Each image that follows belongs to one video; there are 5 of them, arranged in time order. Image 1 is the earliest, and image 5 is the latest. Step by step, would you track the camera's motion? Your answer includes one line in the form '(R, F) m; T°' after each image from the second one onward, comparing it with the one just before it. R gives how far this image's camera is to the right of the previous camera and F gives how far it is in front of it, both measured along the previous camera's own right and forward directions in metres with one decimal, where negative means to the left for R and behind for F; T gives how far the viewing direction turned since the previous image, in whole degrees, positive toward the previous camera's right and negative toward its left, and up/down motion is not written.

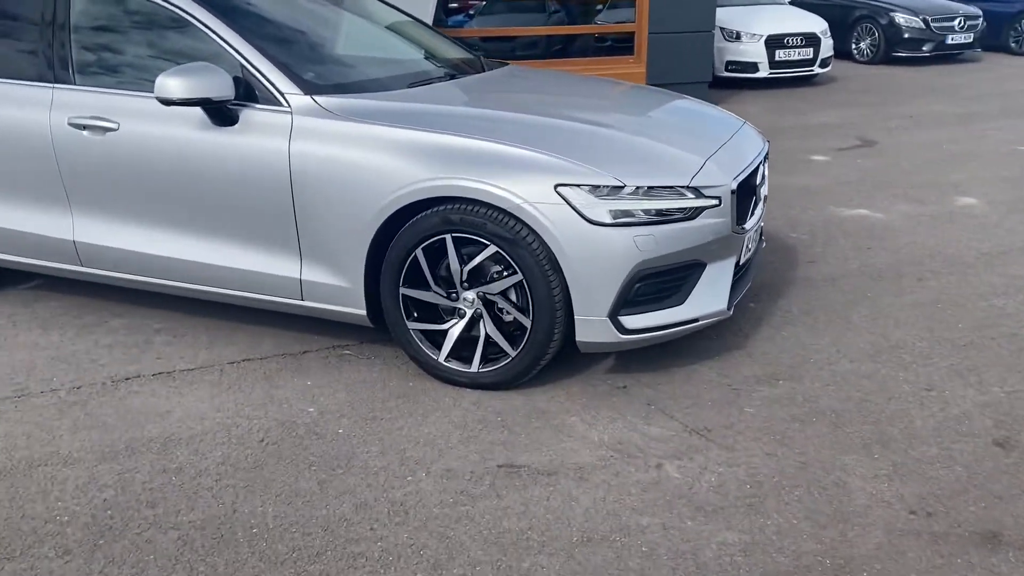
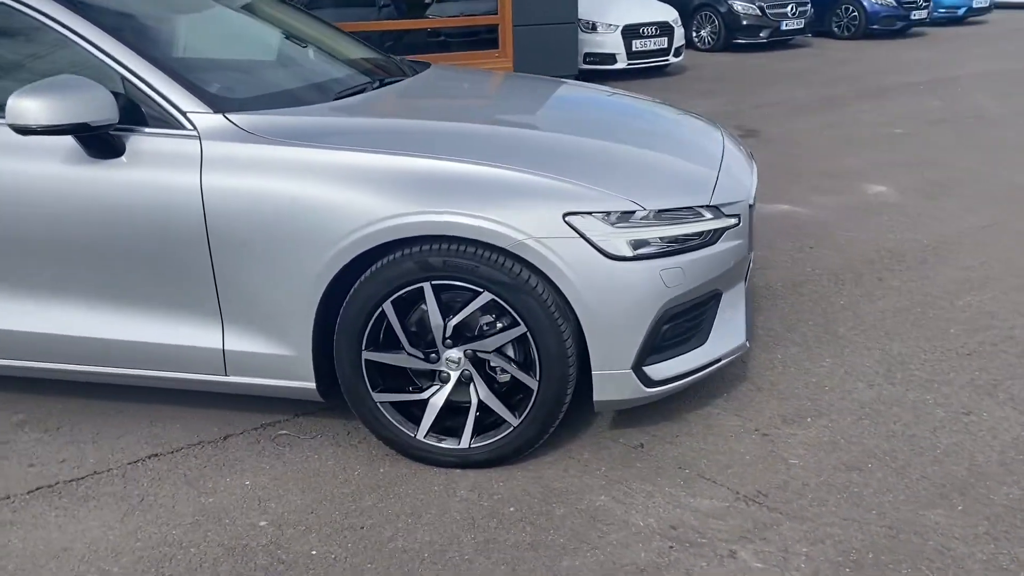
(-0.5, +0.7) m; +11°
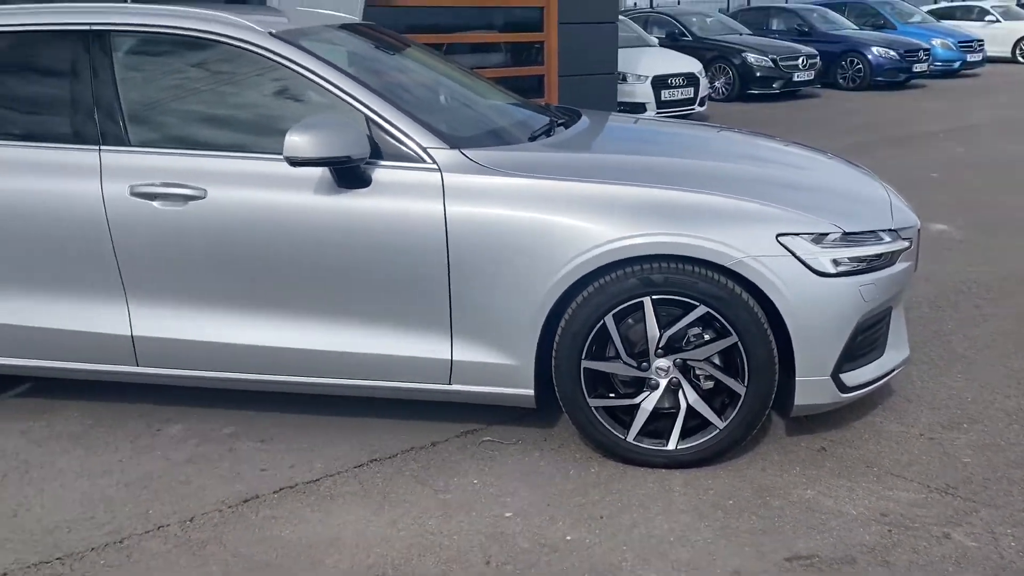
(-0.8, -0.3) m; +1°
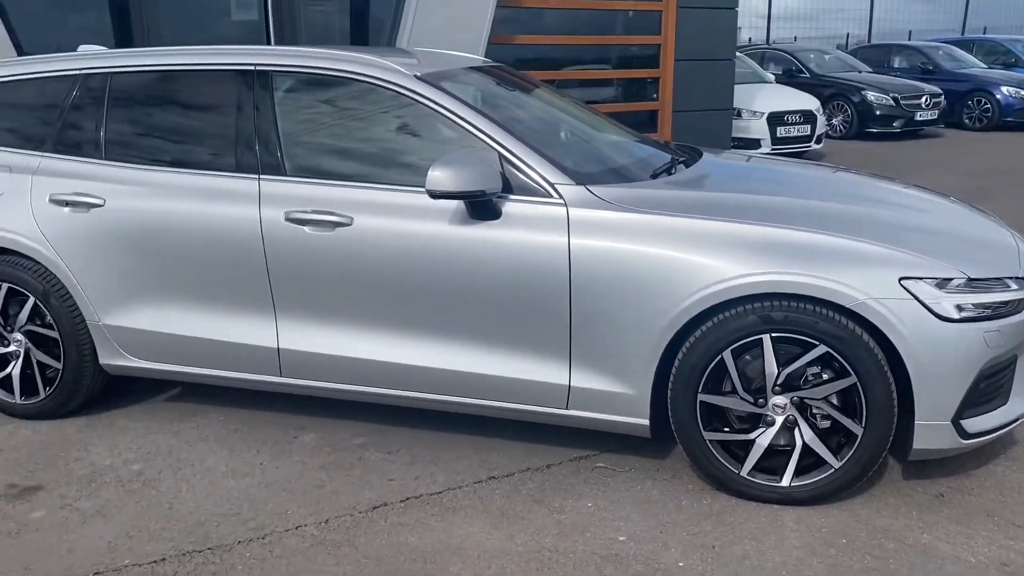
(-0.1, -0.2) m; -7°
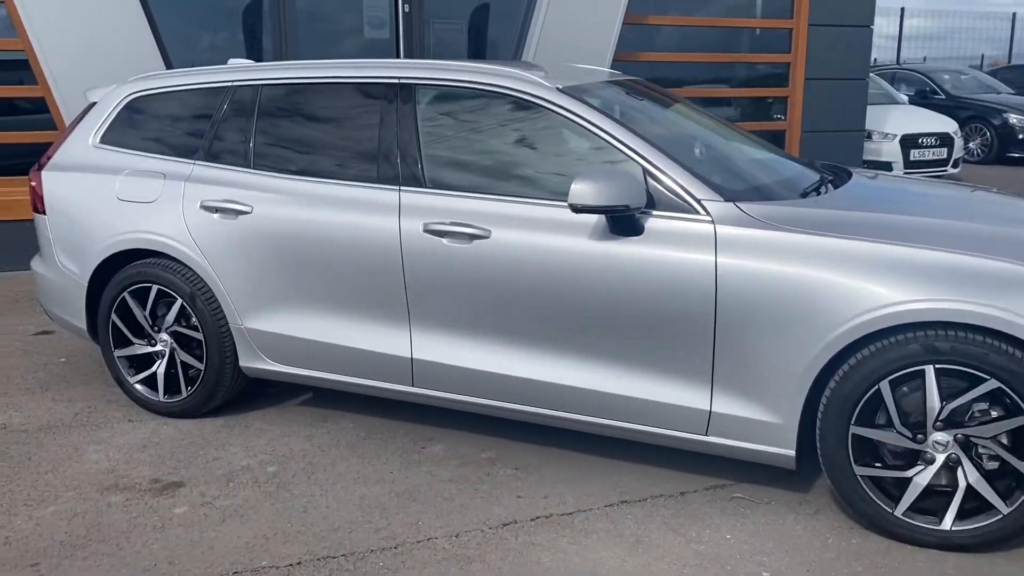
(-0.1, +0.1) m; -7°
